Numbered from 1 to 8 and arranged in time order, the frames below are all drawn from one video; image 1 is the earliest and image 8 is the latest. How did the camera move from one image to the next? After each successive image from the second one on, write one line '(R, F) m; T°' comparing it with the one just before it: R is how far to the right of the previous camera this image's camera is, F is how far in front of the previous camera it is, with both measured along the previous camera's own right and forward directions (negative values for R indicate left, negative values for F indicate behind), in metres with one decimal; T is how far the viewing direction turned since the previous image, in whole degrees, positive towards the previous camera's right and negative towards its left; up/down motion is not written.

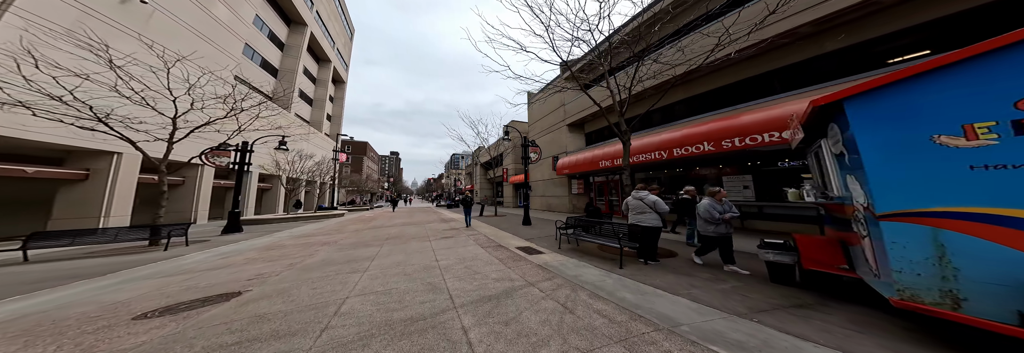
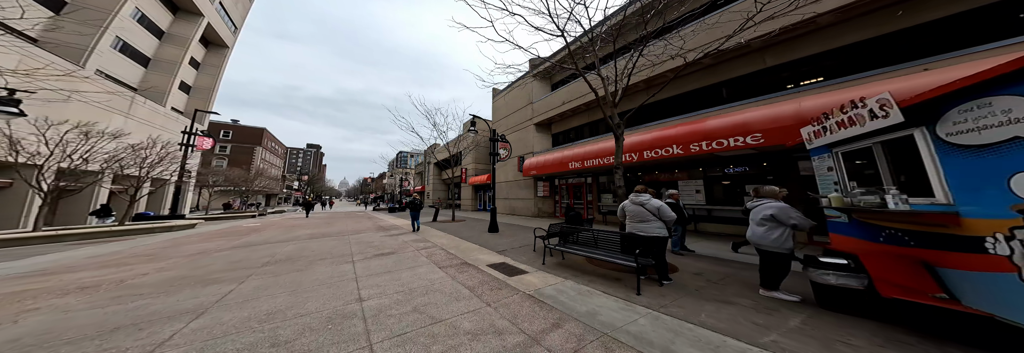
(-0.4, +1.3) m; +12°
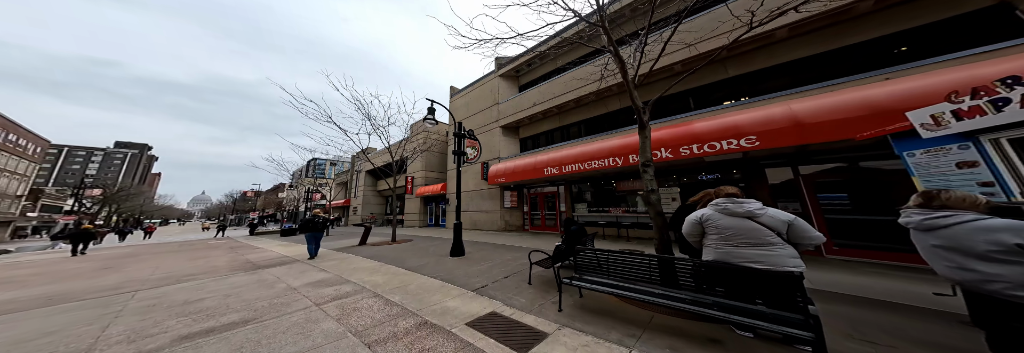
(-0.5, +1.8) m; +11°
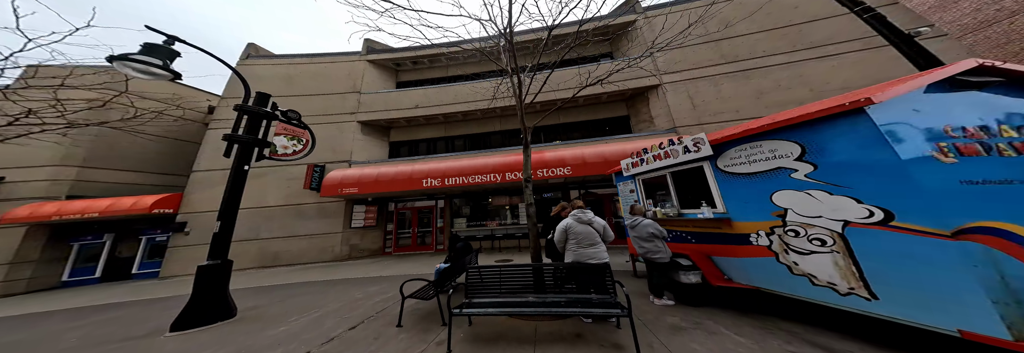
(-0.5, +0.5) m; +39°
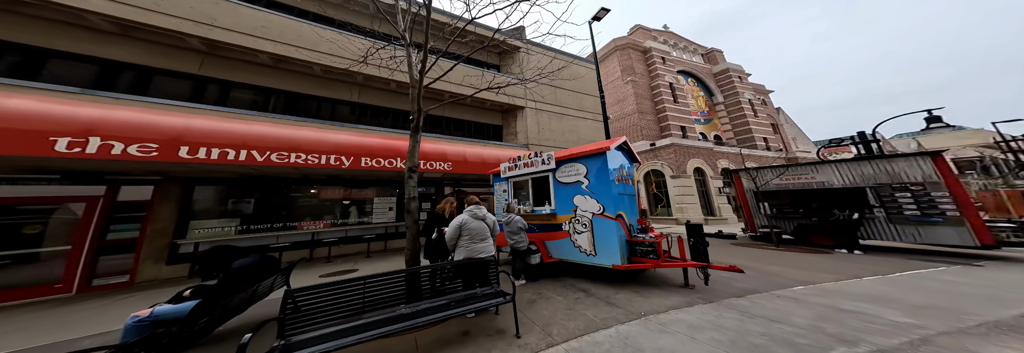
(-0.7, +0.4) m; +39°
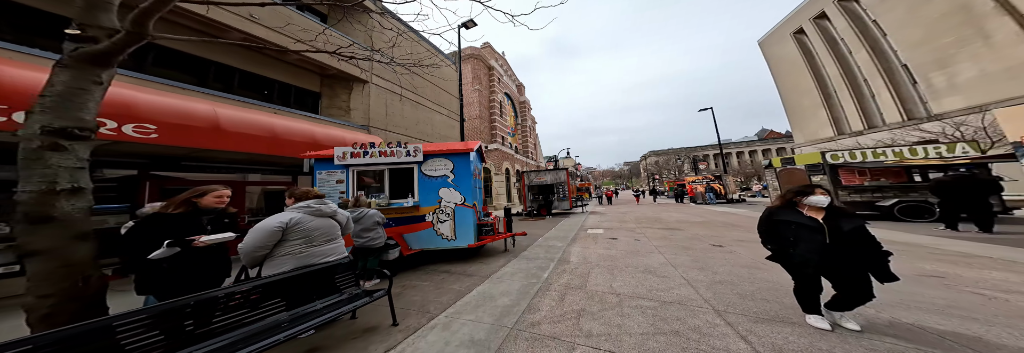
(-0.7, -0.4) m; +40°
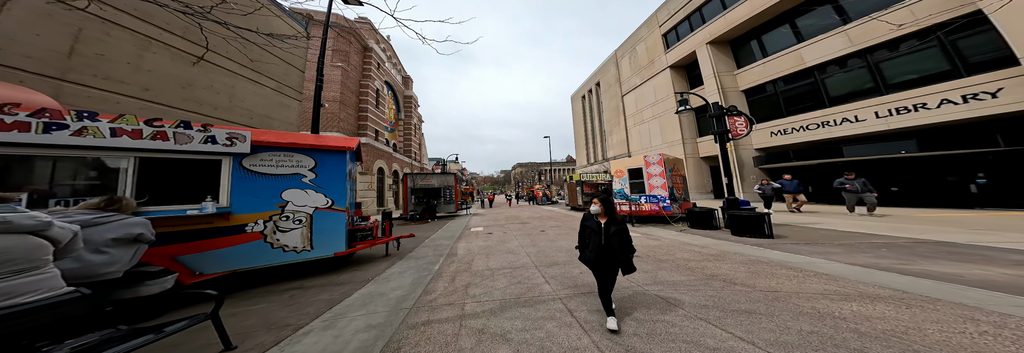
(-0.5, -0.9) m; +32°
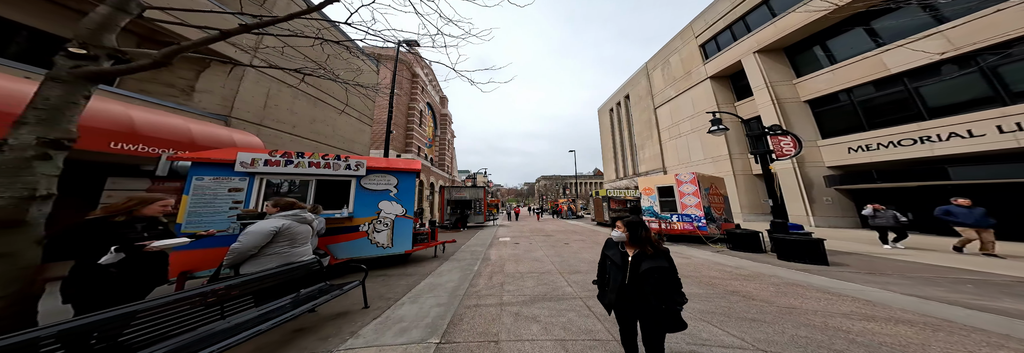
(0.0, -0.9) m; -9°
